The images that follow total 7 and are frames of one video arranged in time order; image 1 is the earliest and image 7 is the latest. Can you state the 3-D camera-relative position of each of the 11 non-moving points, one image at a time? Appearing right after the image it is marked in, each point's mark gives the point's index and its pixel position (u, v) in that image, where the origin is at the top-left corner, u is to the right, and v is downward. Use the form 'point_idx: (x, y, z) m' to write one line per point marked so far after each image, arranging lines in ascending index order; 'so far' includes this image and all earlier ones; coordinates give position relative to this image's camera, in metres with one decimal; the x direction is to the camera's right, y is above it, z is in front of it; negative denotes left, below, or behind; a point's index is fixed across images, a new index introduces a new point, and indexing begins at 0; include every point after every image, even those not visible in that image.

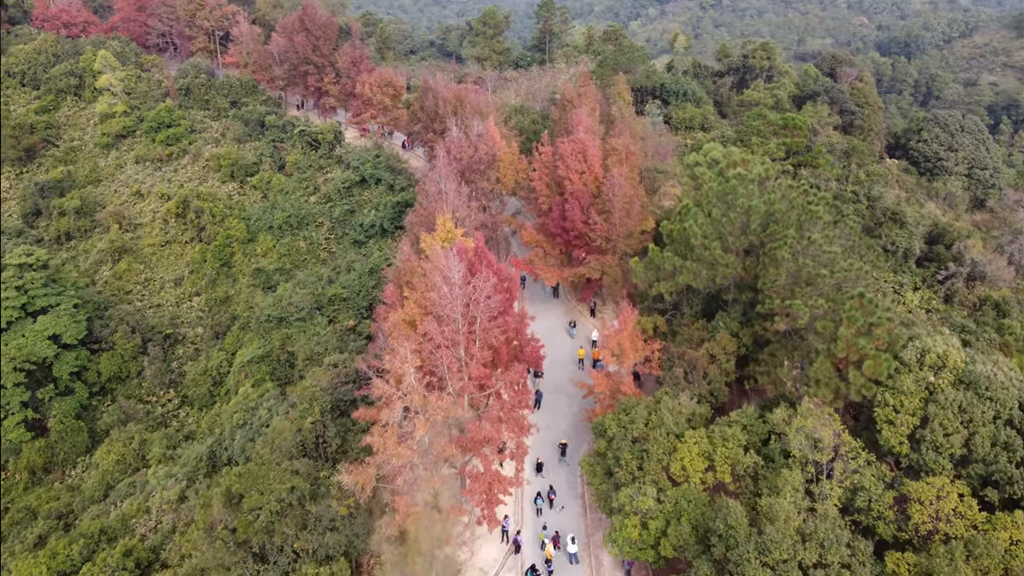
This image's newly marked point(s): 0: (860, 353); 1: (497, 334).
0: (+5.8, -1.1, +15.9) m
1: (-0.3, -0.9, +19.1) m
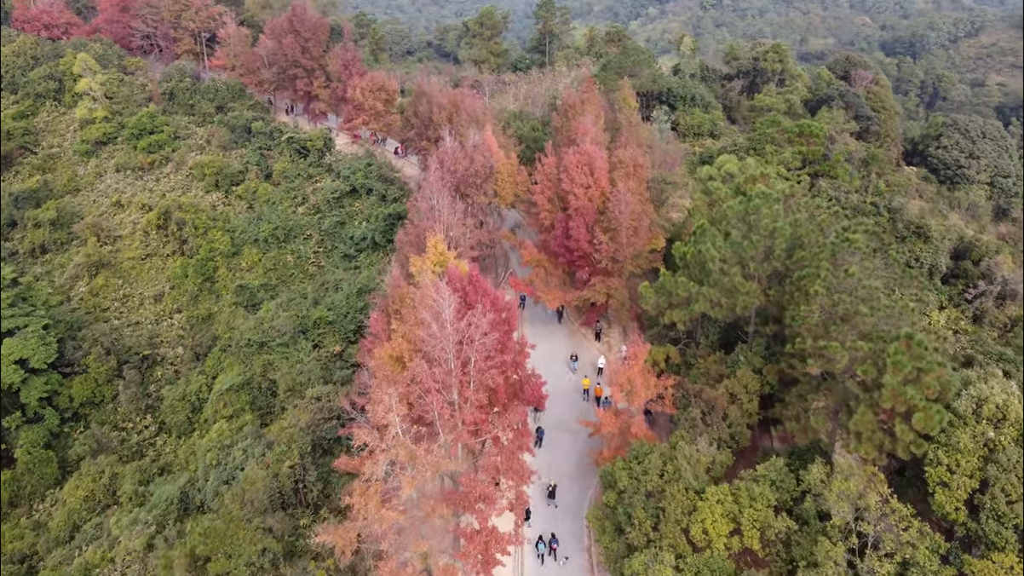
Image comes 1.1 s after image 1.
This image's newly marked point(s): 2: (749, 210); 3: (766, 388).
0: (+5.8, -1.7, +13.9) m
1: (-0.3, -1.5, +17.1) m
2: (+4.7, +1.5, +18.9) m
3: (+4.9, -1.9, +18.3) m
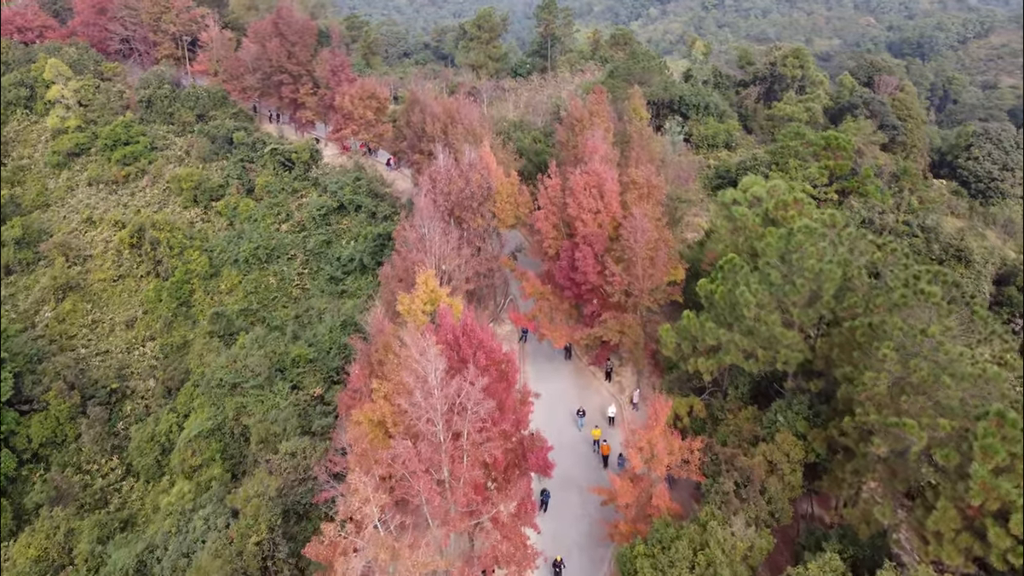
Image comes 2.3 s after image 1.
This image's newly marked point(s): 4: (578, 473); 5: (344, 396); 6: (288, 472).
0: (+5.8, -2.5, +11.3) m
1: (-0.3, -2.4, +14.5) m
2: (+4.7, +0.7, +16.2) m
3: (+4.9, -2.7, +15.6) m
4: (+1.4, -3.8, +19.6) m
5: (-3.1, -2.0, +17.7) m
6: (-4.4, -3.6, +18.7) m
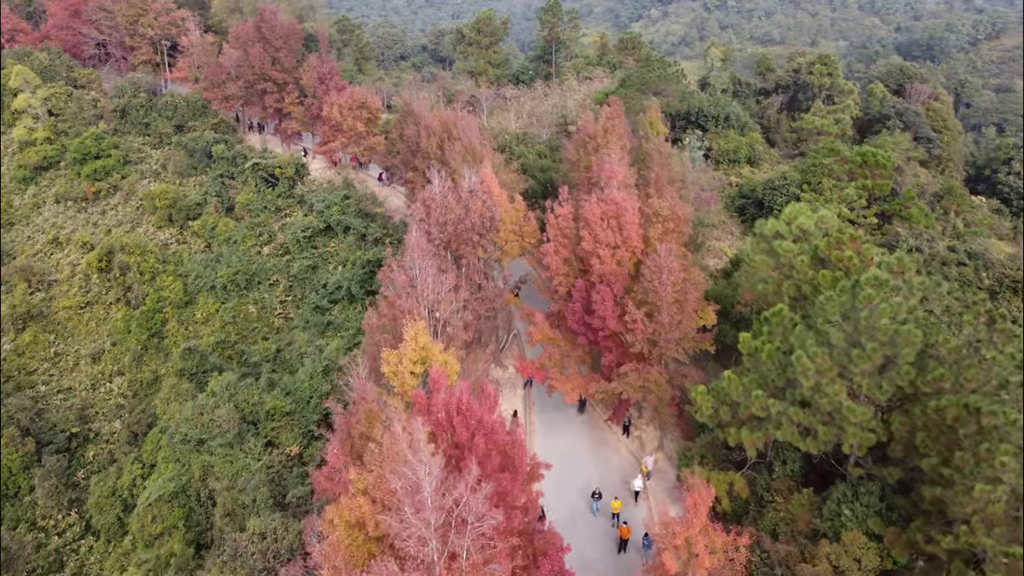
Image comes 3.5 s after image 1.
0: (+5.9, -3.4, +8.4) m
1: (-0.2, -3.3, +11.6) m
2: (+4.8, -0.2, +13.4) m
3: (+5.0, -3.7, +12.7) m
4: (+1.5, -4.7, +16.7) m
5: (-3.0, -2.9, +14.8) m
6: (-4.3, -4.5, +15.8) m
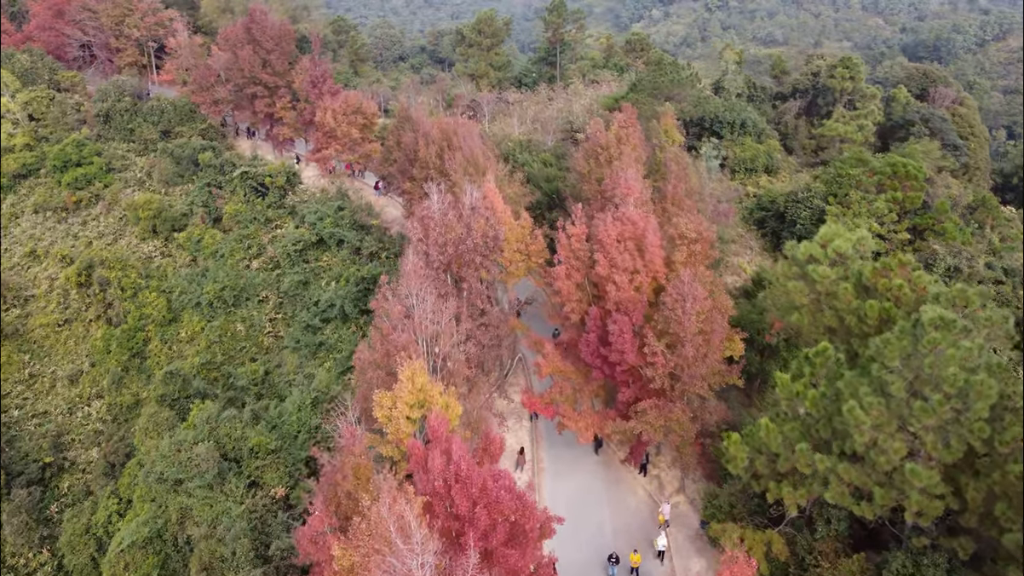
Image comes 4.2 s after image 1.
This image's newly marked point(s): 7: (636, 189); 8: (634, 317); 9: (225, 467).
0: (+6.1, -3.9, +6.6) m
1: (0.0, -3.8, +9.8) m
2: (+4.9, -0.7, +11.6) m
3: (+5.1, -4.2, +10.9) m
4: (+1.6, -5.2, +15.0) m
5: (-2.9, -3.4, +13.0) m
6: (-4.1, -5.0, +14.0) m
7: (+2.4, +1.9, +18.2) m
8: (+2.1, -0.5, +16.5) m
9: (-5.7, -3.6, +19.2) m
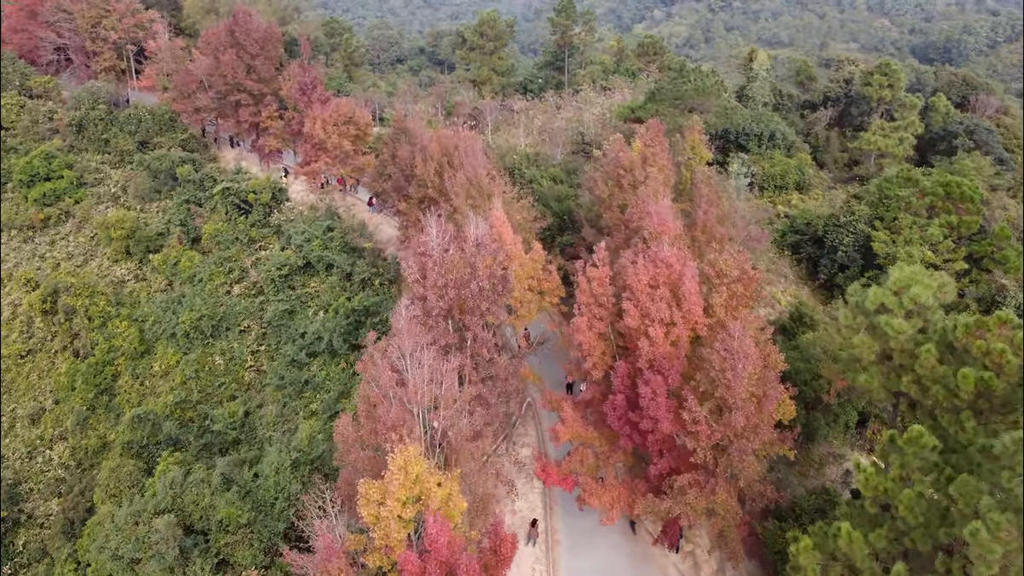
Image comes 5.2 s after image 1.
0: (+6.3, -4.7, +4.0) m
1: (+0.2, -4.6, +7.2) m
2: (+5.1, -1.5, +9.0) m
3: (+5.3, -5.0, +8.3) m
4: (+1.8, -6.0, +12.3) m
5: (-2.7, -4.2, +10.4) m
6: (-4.0, -5.8, +11.4) m
7: (+2.5, +1.1, +15.6) m
8: (+2.3, -1.3, +13.8) m
9: (-5.6, -4.4, +16.6) m
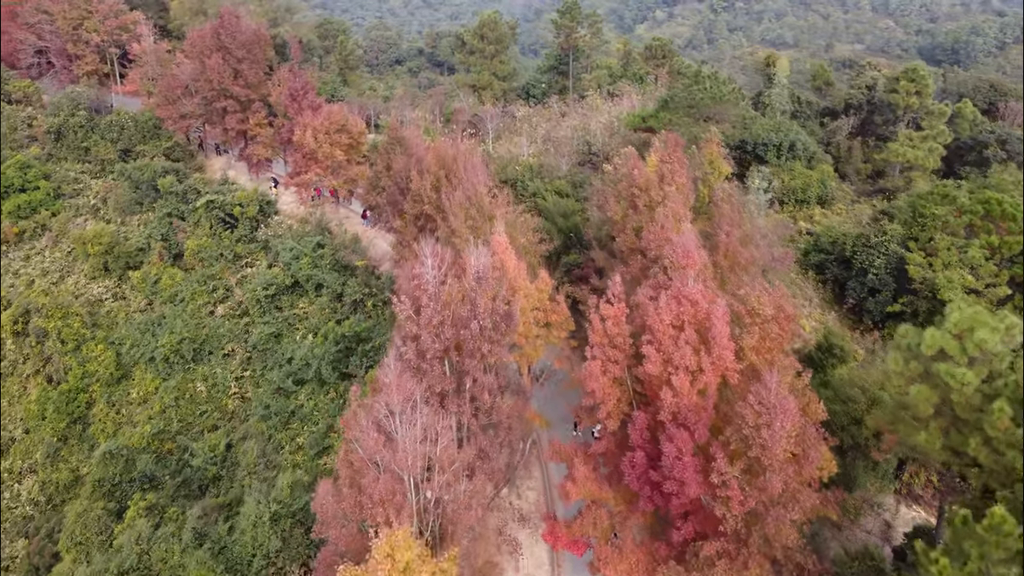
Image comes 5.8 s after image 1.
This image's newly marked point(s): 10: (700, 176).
0: (+6.3, -5.3, +2.3) m
1: (+0.2, -5.1, +5.4) m
2: (+5.2, -2.1, +7.2) m
3: (+5.4, -5.5, +6.6) m
4: (+1.8, -6.6, +10.6) m
5: (-2.6, -4.8, +8.7) m
6: (-3.9, -6.4, +9.6) m
7: (+2.6, +0.5, +13.8) m
8: (+2.4, -1.9, +12.1) m
9: (-5.5, -4.9, +14.9) m
10: (+3.8, +2.2, +19.4) m
